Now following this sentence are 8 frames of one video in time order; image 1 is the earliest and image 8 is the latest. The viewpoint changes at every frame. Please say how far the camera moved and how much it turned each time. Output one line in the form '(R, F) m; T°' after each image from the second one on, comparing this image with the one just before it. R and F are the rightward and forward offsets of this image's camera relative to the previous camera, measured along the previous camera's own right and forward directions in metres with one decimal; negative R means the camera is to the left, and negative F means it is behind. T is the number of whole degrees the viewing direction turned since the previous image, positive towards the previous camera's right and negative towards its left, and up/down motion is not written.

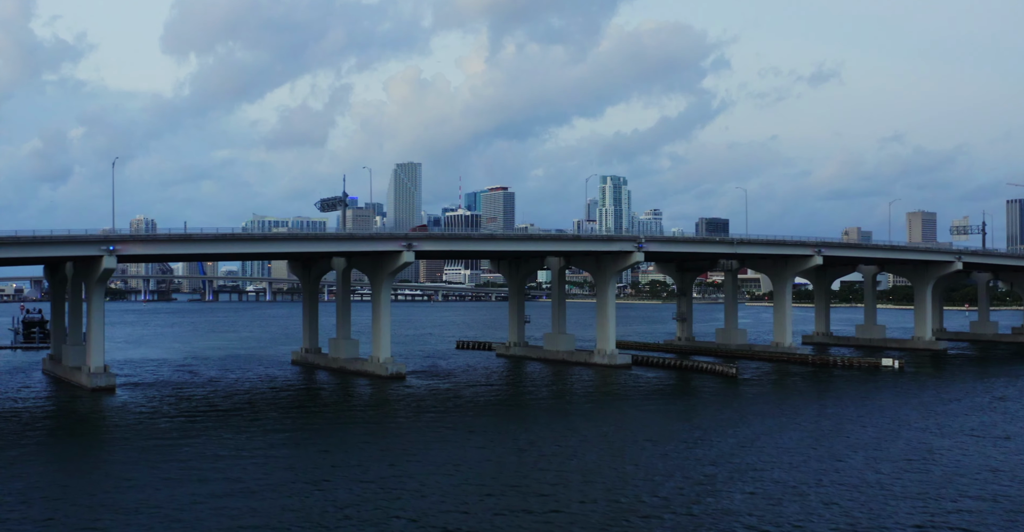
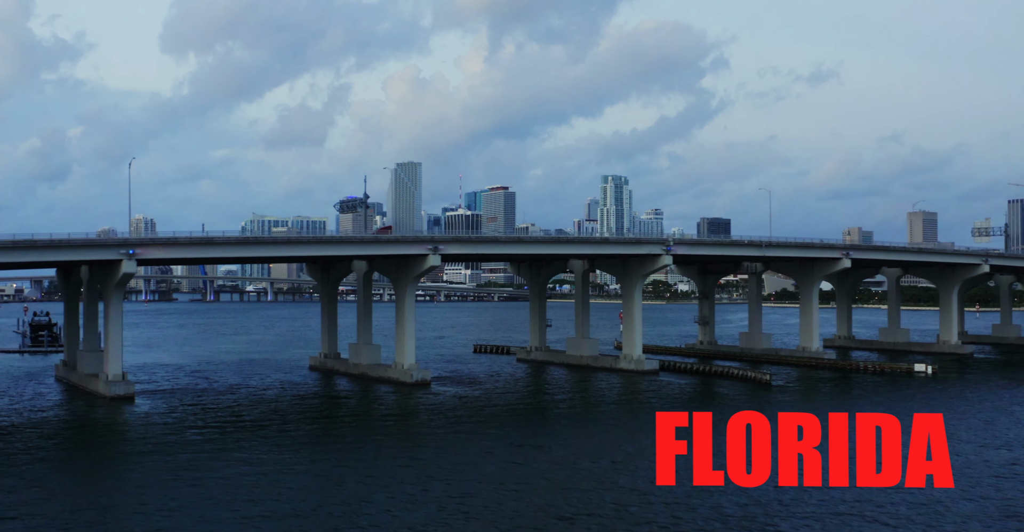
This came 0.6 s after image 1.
(-1.8, +1.7) m; 0°
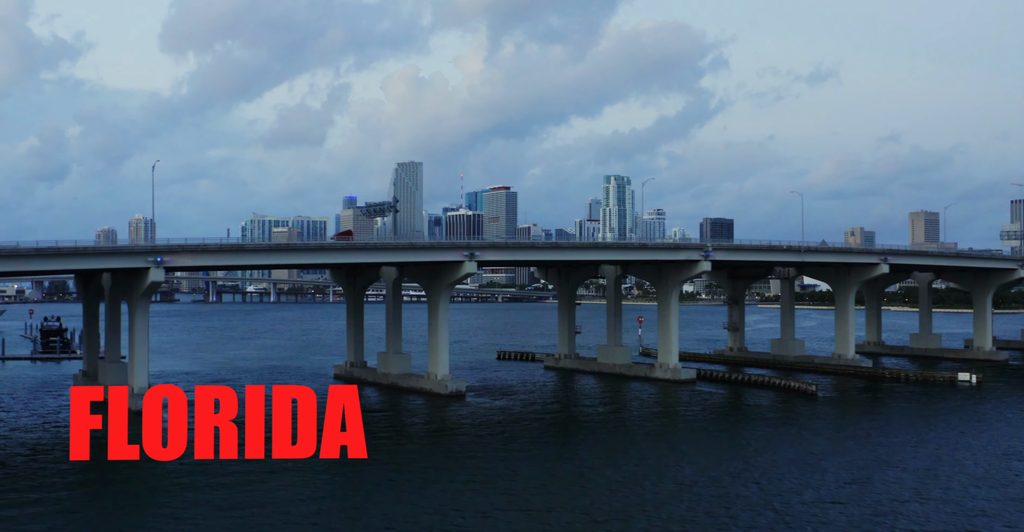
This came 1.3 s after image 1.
(-2.2, +2.1) m; 0°
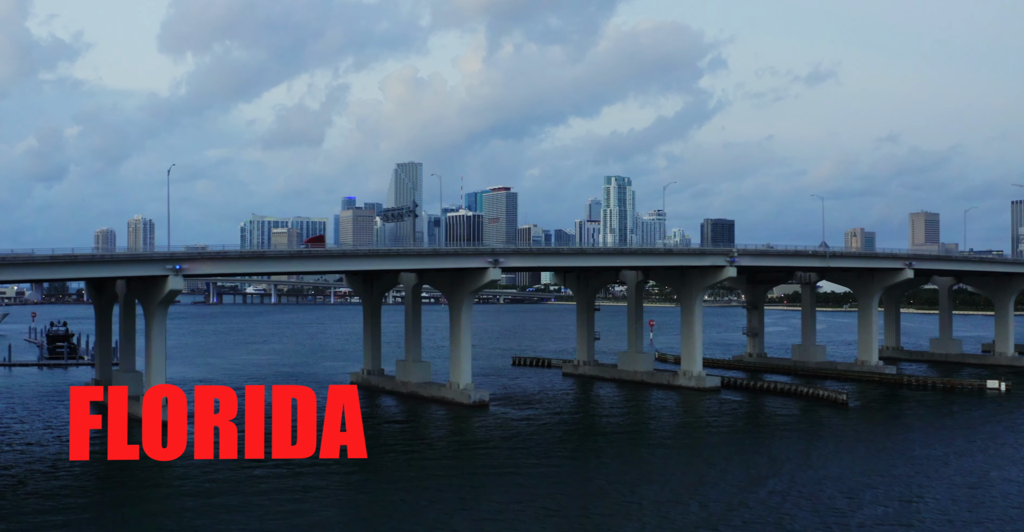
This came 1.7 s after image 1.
(-1.5, +1.4) m; 0°
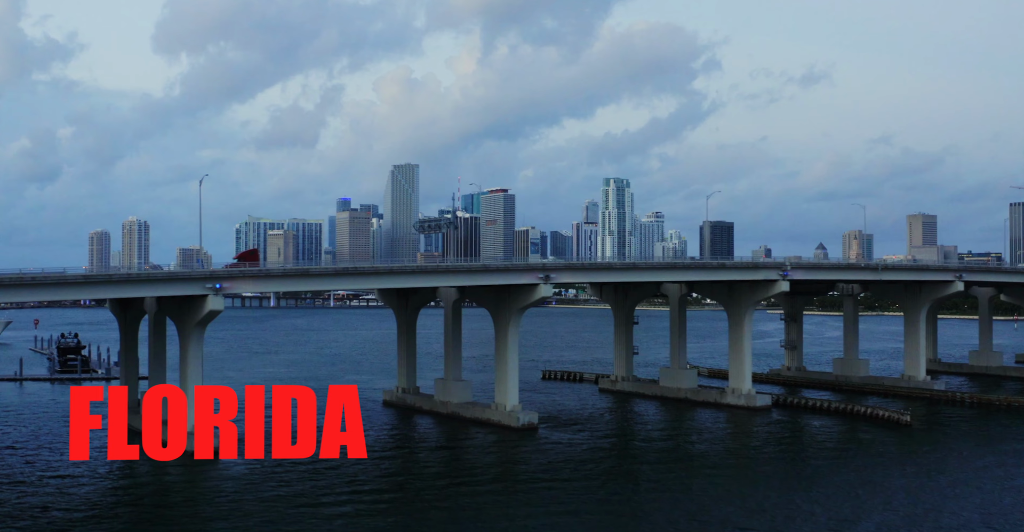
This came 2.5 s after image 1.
(-3.0, +2.8) m; 0°
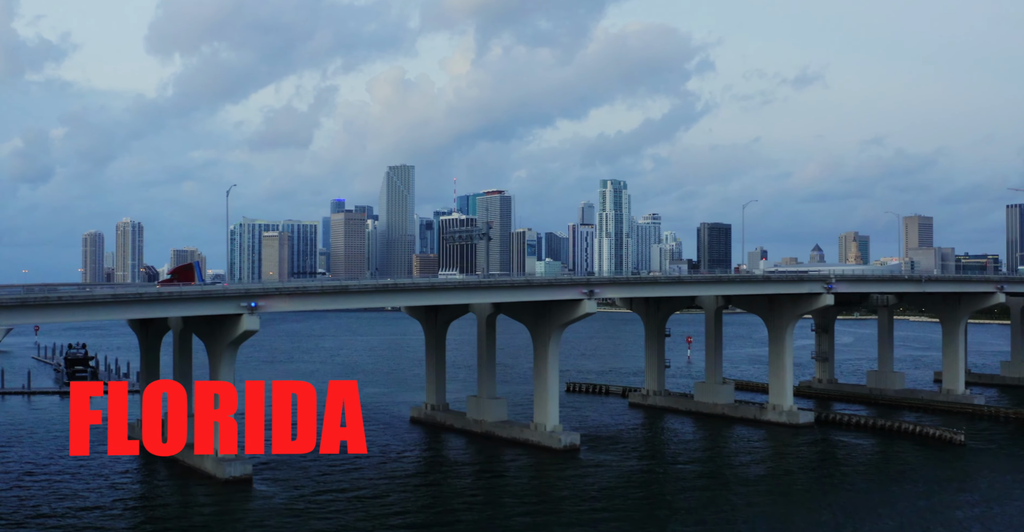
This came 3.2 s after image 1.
(-2.4, +2.2) m; 0°
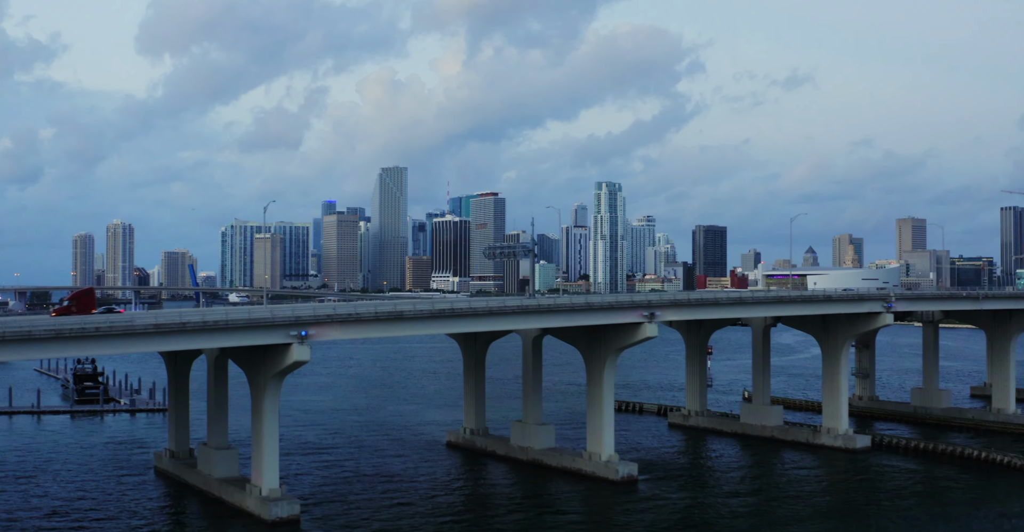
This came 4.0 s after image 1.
(-3.0, +2.8) m; +1°
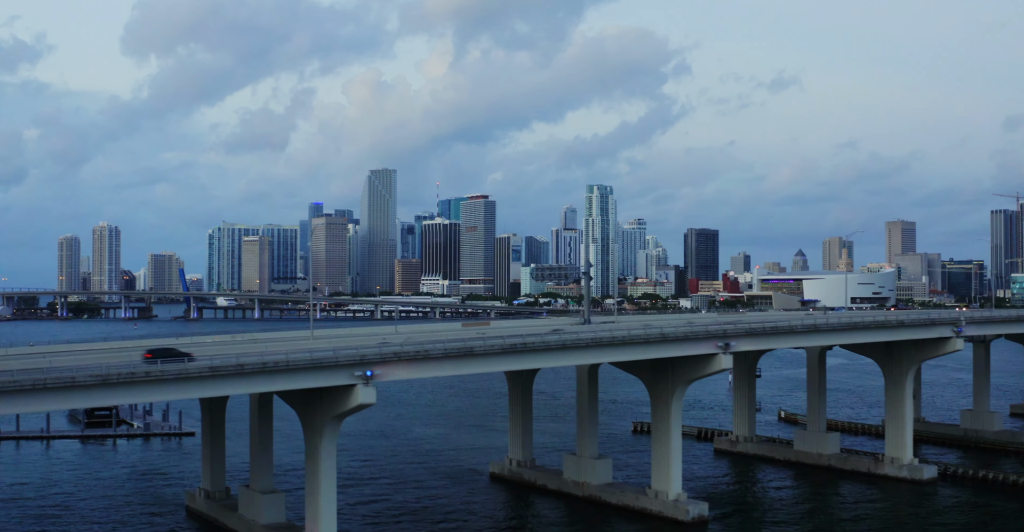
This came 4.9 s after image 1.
(-3.4, +3.1) m; +1°
